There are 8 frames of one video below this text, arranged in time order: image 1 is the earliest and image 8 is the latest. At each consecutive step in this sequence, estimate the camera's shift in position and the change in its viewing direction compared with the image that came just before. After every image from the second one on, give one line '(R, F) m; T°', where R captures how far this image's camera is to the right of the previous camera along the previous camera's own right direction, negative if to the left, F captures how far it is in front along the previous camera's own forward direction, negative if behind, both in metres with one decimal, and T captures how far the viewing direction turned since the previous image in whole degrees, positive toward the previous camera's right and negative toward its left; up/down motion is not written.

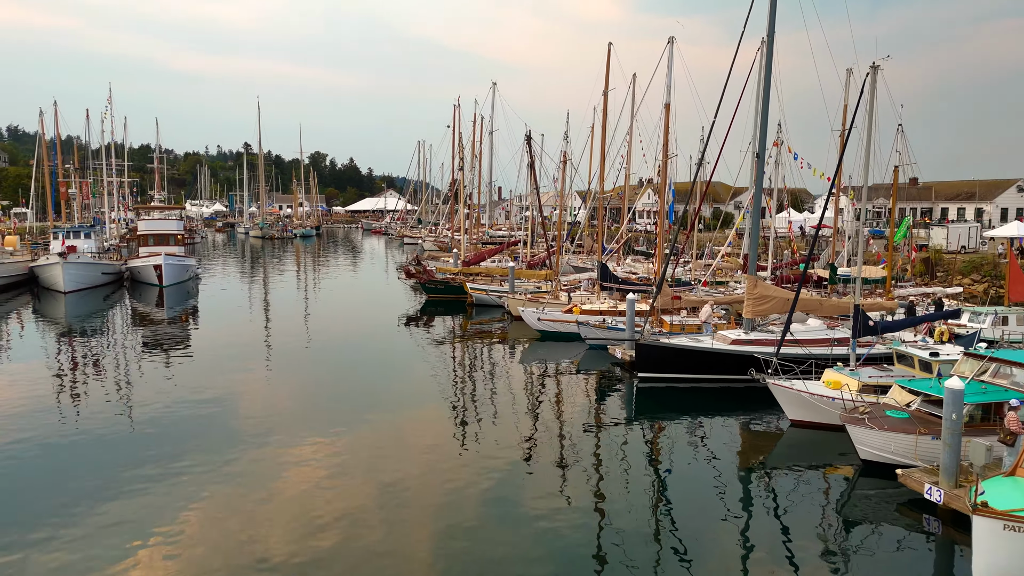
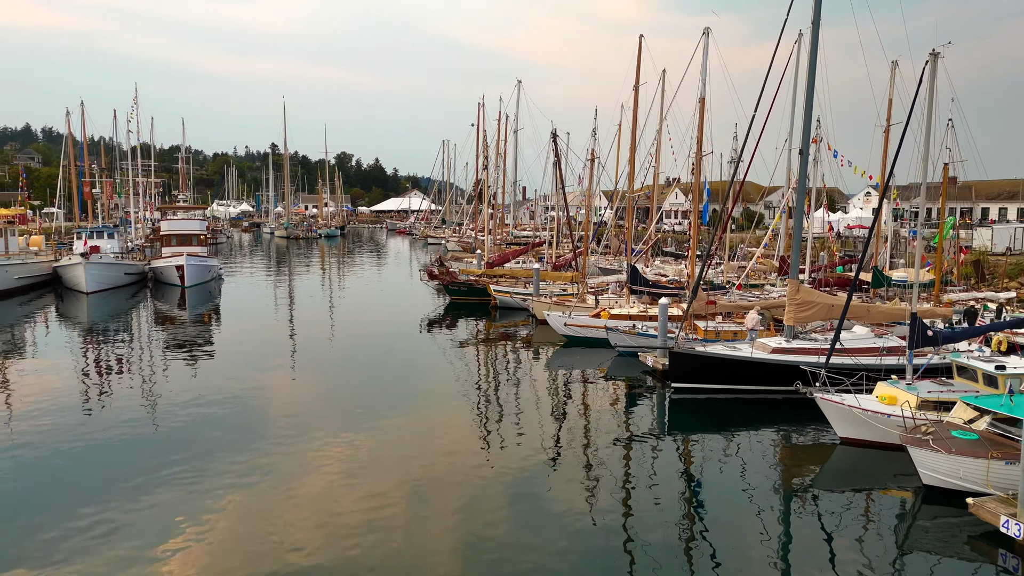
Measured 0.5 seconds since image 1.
(0.0, +0.8) m; -2°
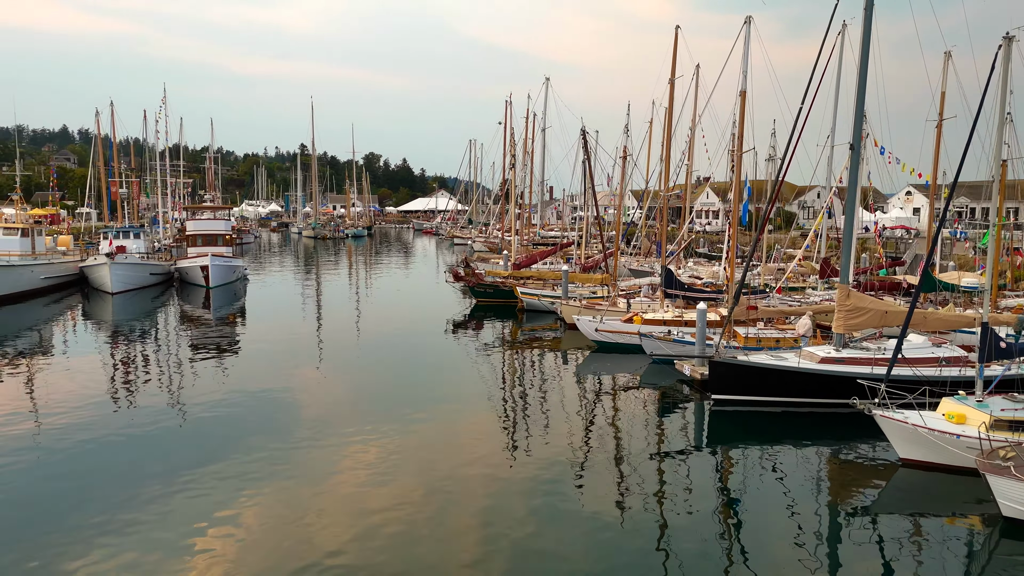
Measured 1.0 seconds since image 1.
(-0.1, +0.8) m; -2°
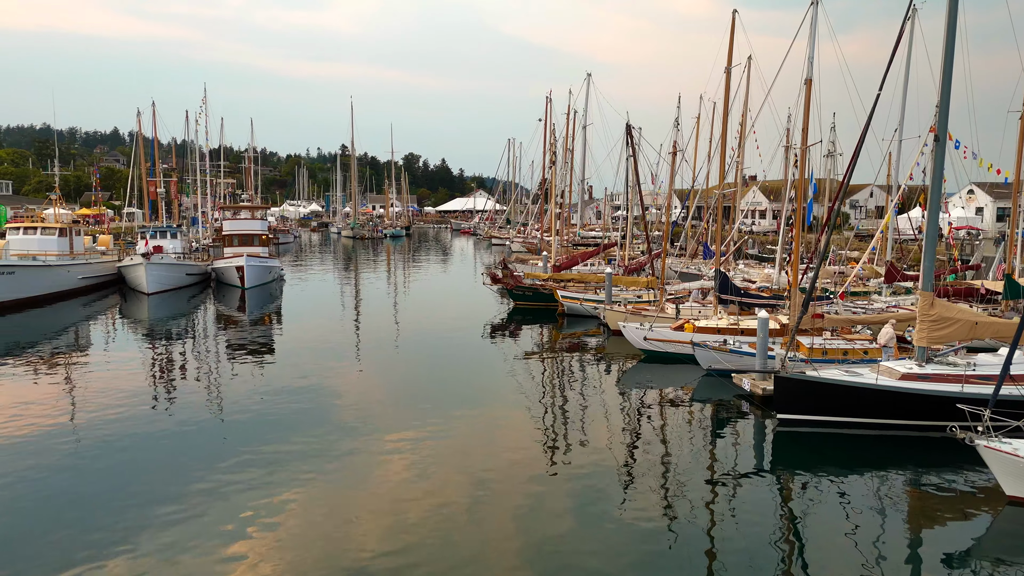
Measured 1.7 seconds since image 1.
(-0.1, +1.2) m; -3°
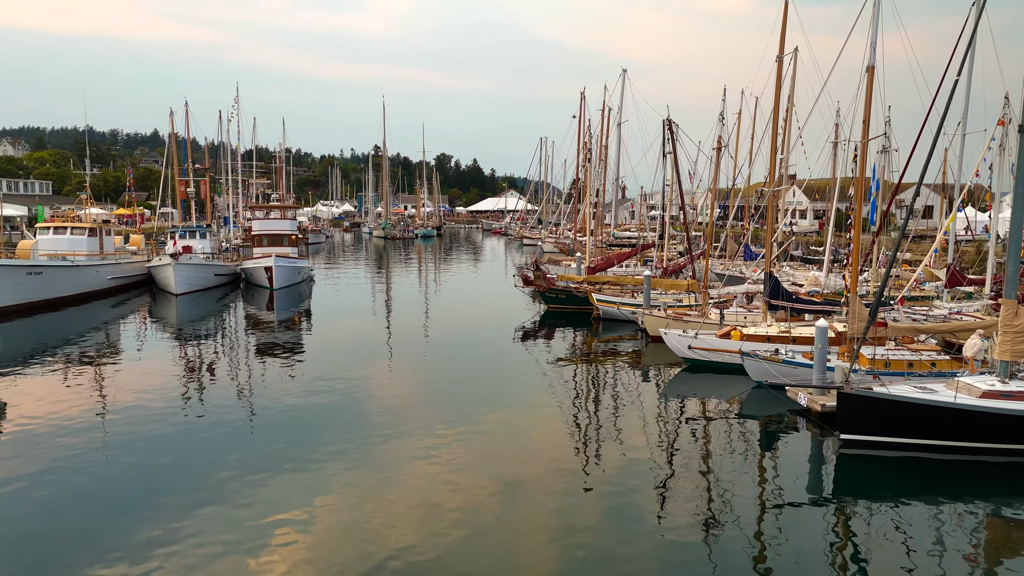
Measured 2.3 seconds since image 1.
(-0.1, +1.0) m; -3°
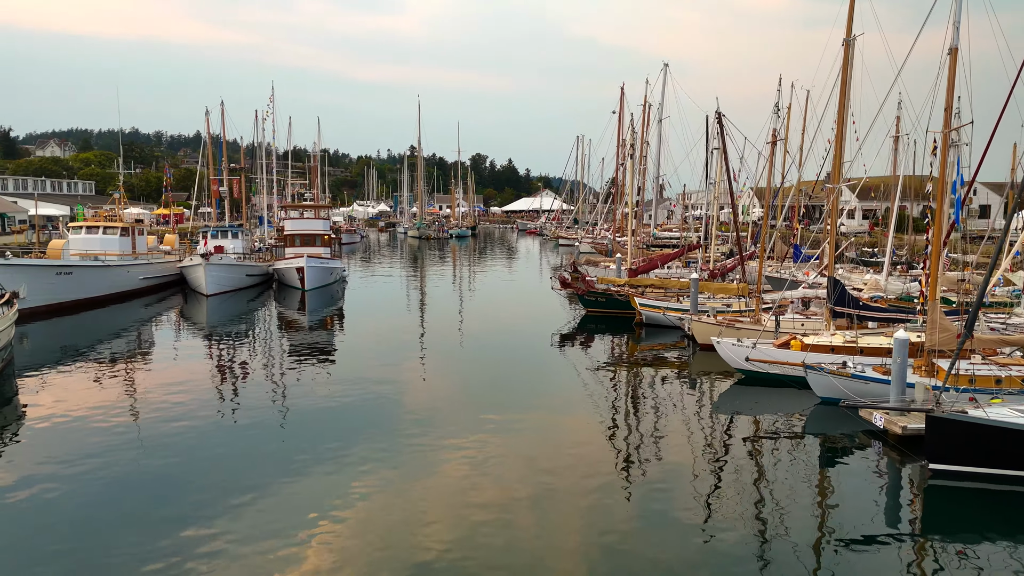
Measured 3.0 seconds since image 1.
(-0.1, +1.1) m; -3°
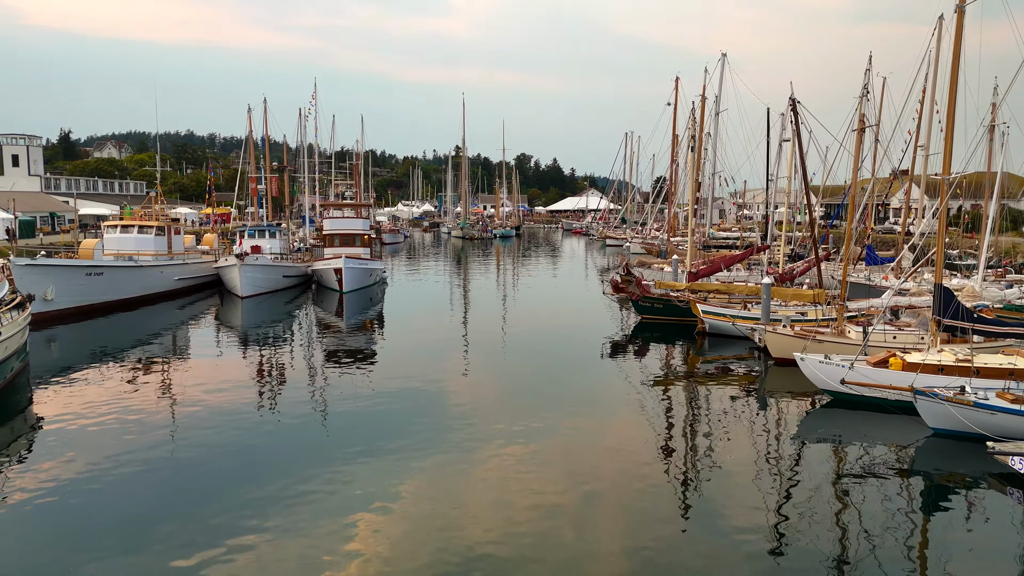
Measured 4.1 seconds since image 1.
(-0.2, +1.8) m; -4°
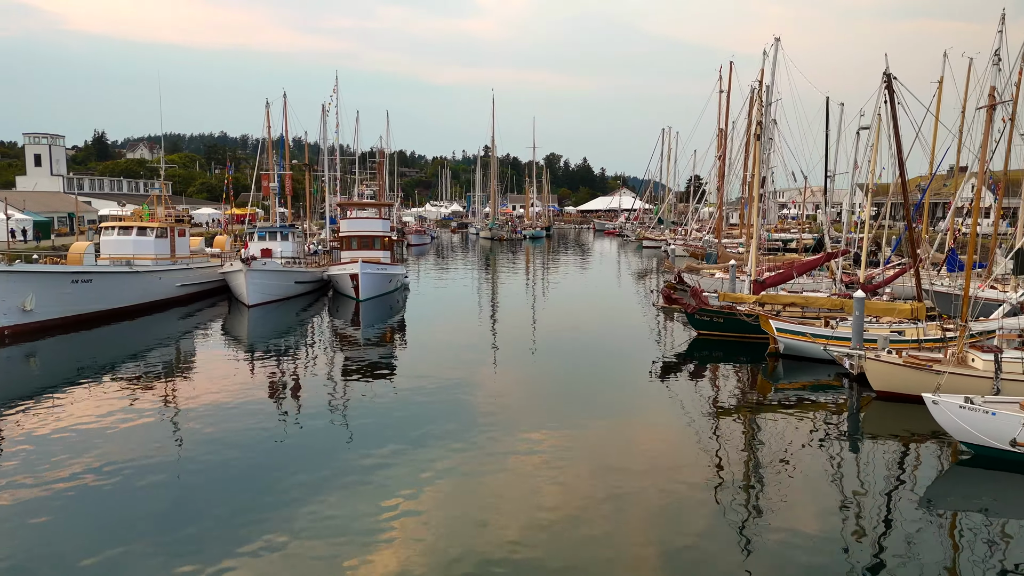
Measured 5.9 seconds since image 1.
(-0.2, +3.0) m; -2°
